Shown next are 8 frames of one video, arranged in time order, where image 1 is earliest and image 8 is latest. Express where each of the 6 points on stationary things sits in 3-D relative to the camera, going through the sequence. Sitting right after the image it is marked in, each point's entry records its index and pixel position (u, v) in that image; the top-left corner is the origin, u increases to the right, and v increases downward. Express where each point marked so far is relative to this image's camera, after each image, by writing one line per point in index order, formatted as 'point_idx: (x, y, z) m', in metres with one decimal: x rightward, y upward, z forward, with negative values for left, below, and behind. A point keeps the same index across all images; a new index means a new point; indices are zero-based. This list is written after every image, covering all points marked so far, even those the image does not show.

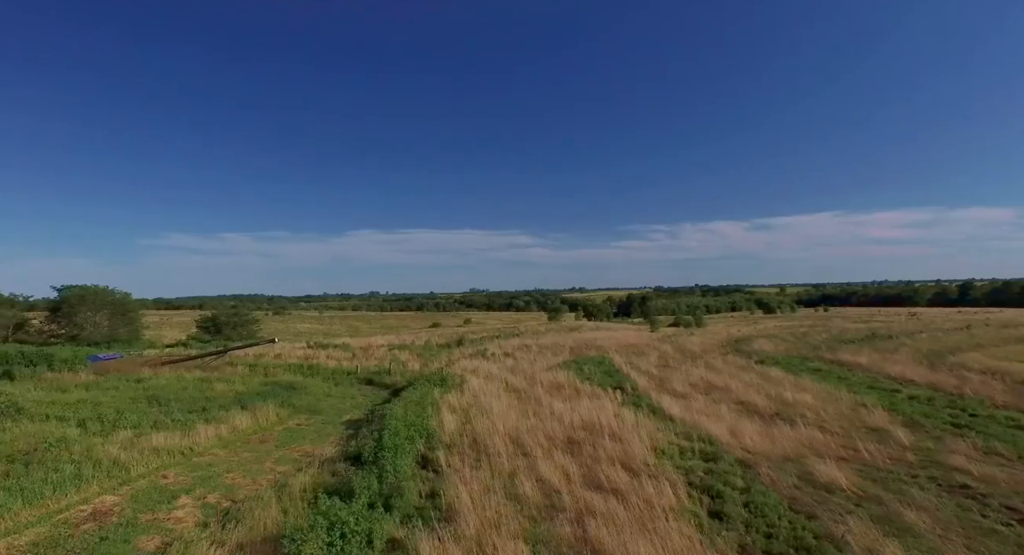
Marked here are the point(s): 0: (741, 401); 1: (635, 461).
0: (+6.3, -3.4, +13.6) m
1: (+2.2, -3.3, +8.7) m
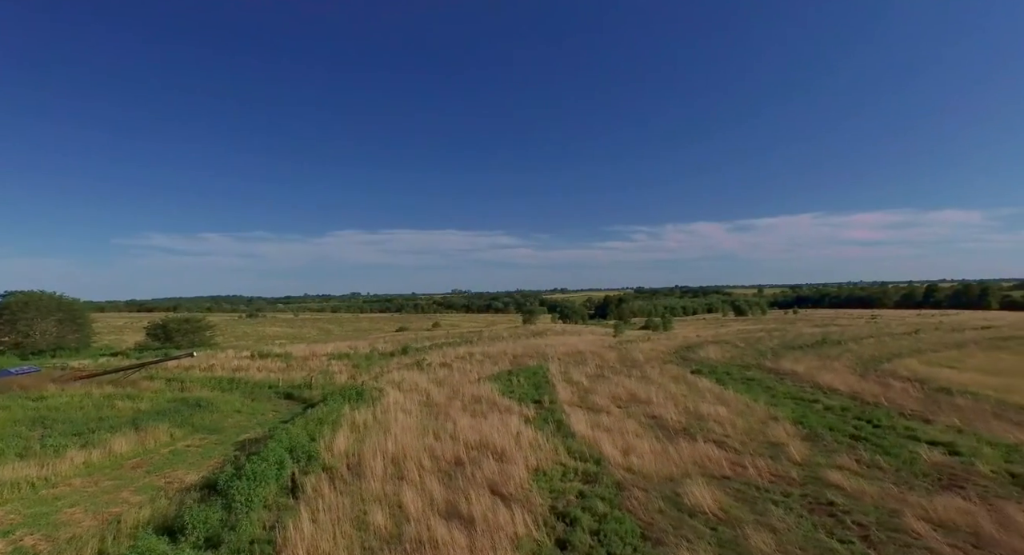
0: (+3.9, -3.9, +13.7) m
1: (-0.1, -3.7, +8.7) m
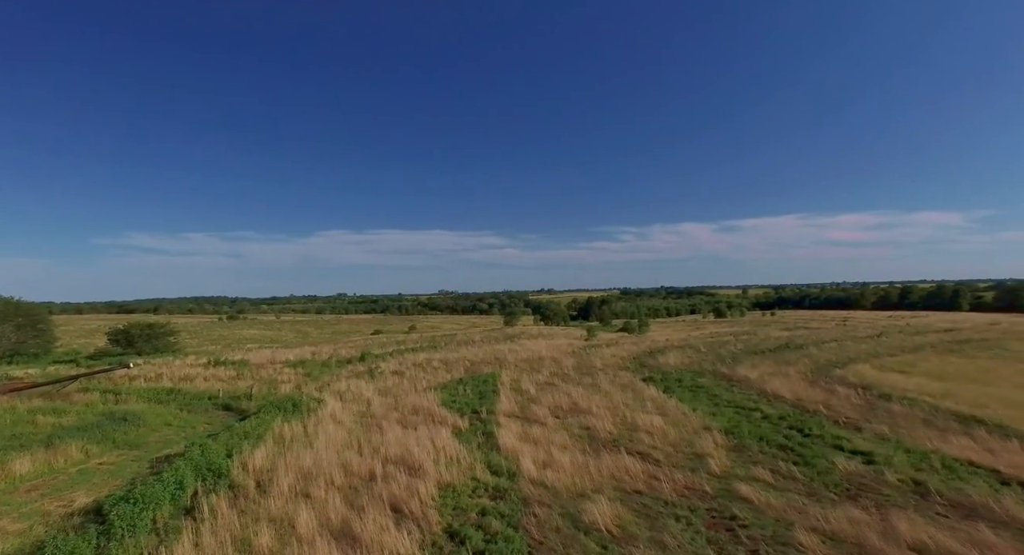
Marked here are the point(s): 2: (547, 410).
0: (+2.1, -4.2, +13.8) m
1: (-1.9, -4.1, +8.8) m
2: (+1.0, -4.1, +15.1) m
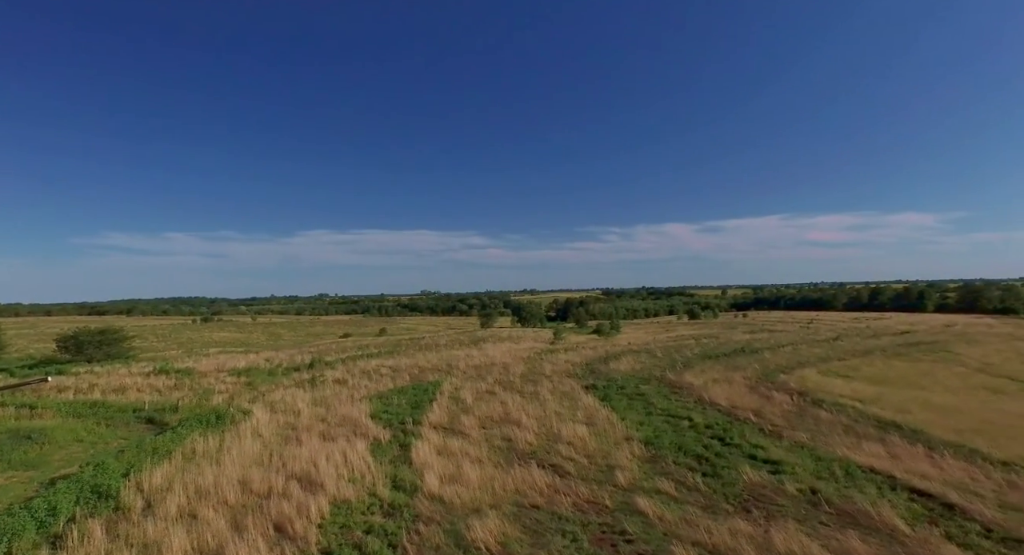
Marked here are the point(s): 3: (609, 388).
0: (-0.1, -4.5, +13.9) m
1: (-3.9, -4.4, +8.8) m
2: (-1.2, -4.4, +15.2) m
3: (+3.7, -4.4, +18.9) m
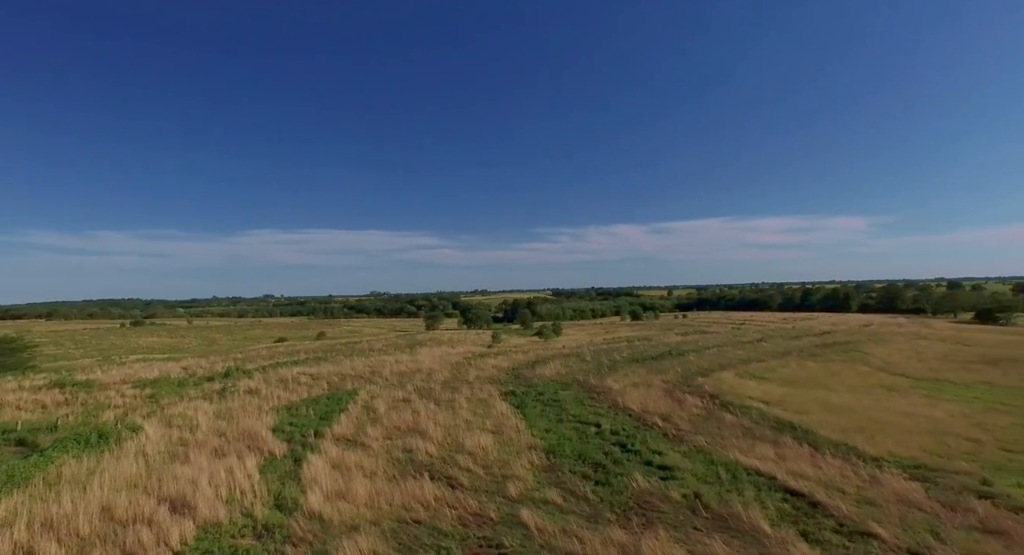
0: (-2.8, -4.8, +13.8) m
1: (-6.2, -4.7, +8.3) m
2: (-4.0, -4.7, +14.9) m
3: (+0.5, -4.7, +19.0) m
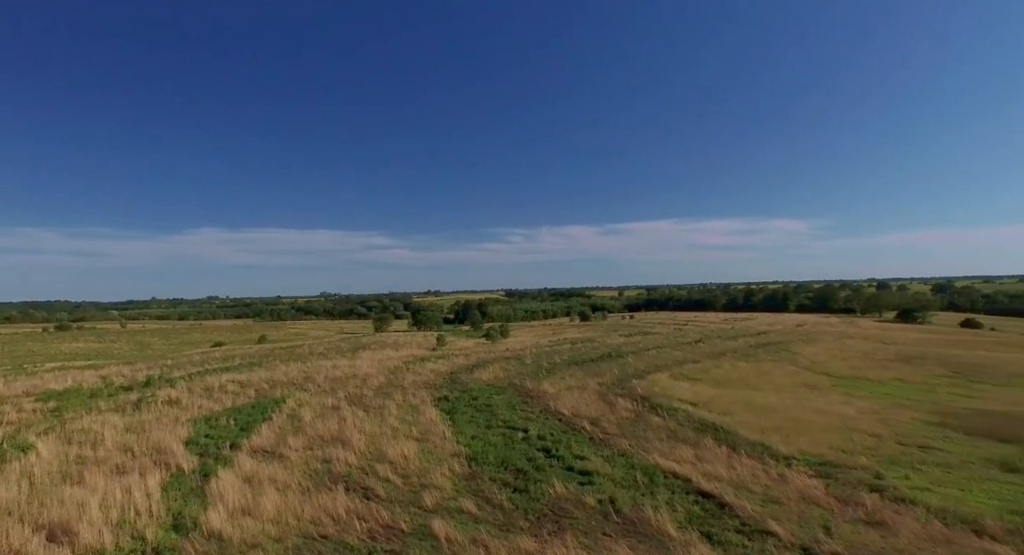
0: (-4.9, -5.0, +13.4) m
1: (-7.9, -4.9, +7.7) m
2: (-6.2, -4.9, +14.5) m
3: (-2.0, -4.8, +19.0) m
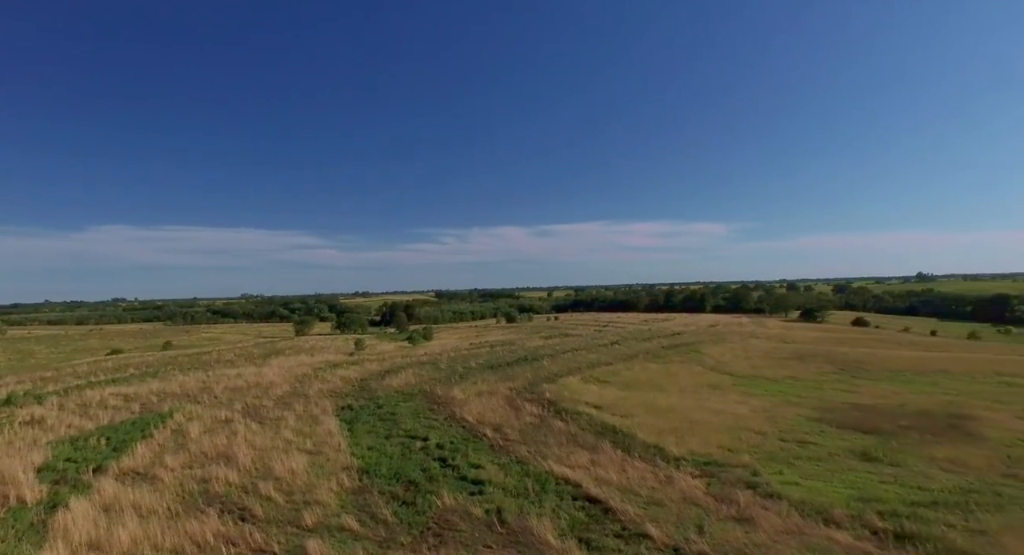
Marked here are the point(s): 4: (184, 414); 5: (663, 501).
0: (-7.8, -5.2, +12.5) m
1: (-10.0, -5.1, +6.5) m
2: (-9.1, -5.1, +13.4) m
3: (-5.5, -5.0, +18.4) m
4: (-11.9, -4.9, +17.9) m
5: (+3.7, -5.5, +11.9) m
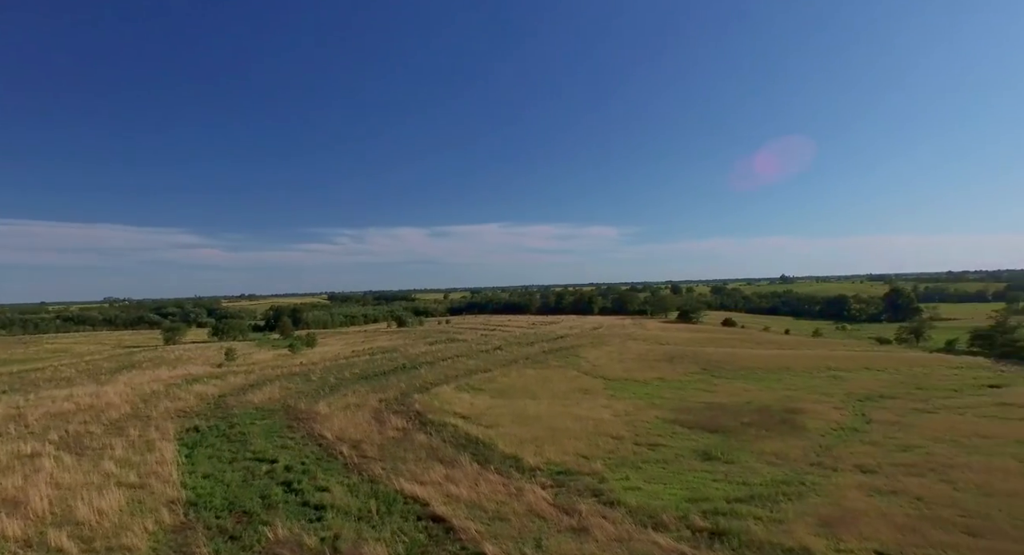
0: (-11.4, -5.5, +10.6) m
1: (-12.6, -5.4, +4.3) m
2: (-13.0, -5.4, +11.2) m
3: (-10.2, -5.3, +16.7) m
4: (-16.4, -5.2, +15.2) m
5: (-0.1, -5.8, +12.0) m
